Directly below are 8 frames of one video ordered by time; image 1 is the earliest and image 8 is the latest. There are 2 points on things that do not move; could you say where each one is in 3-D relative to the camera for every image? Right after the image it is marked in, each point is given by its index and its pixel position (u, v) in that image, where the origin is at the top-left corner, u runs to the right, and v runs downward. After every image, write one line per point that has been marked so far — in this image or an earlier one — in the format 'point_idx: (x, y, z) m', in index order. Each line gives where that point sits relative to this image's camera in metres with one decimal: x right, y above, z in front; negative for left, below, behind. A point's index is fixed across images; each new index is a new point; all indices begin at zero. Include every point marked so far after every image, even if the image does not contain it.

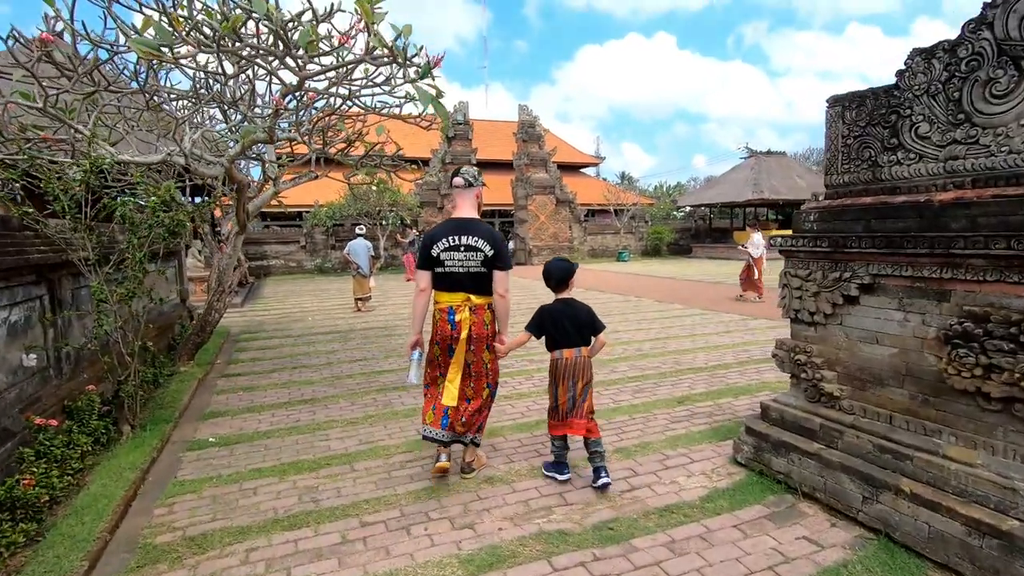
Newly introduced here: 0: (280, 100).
0: (-2.0, +1.6, +4.7) m
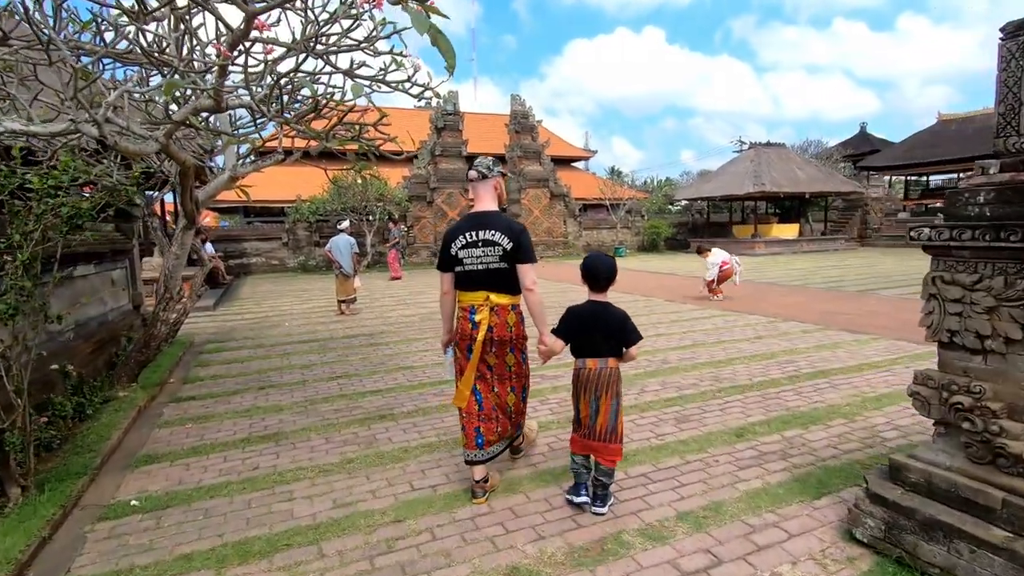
0: (-1.9, +1.6, +3.6) m
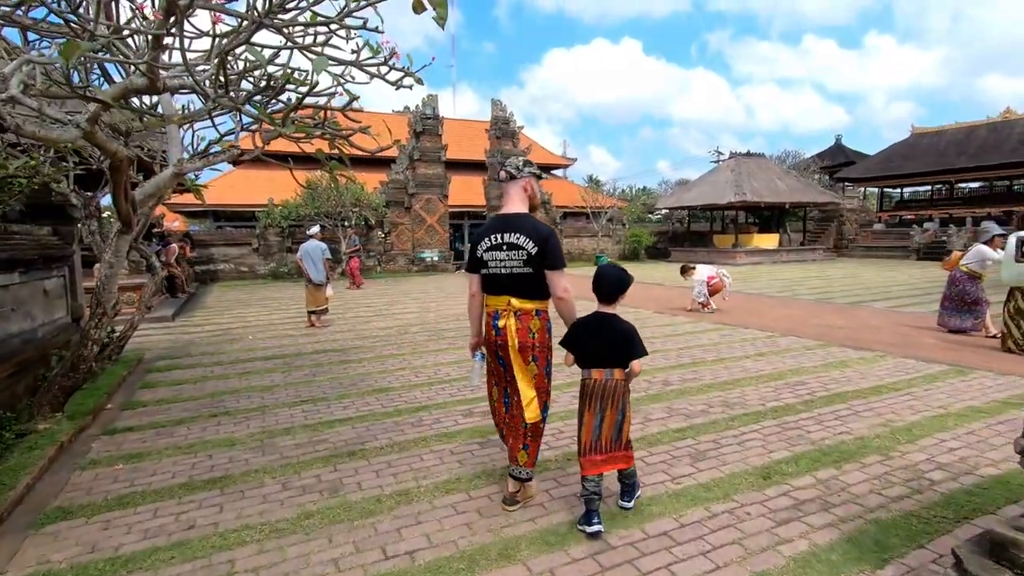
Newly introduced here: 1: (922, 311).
0: (-1.9, +1.5, +3.0) m
1: (+8.2, -0.4, +10.7) m
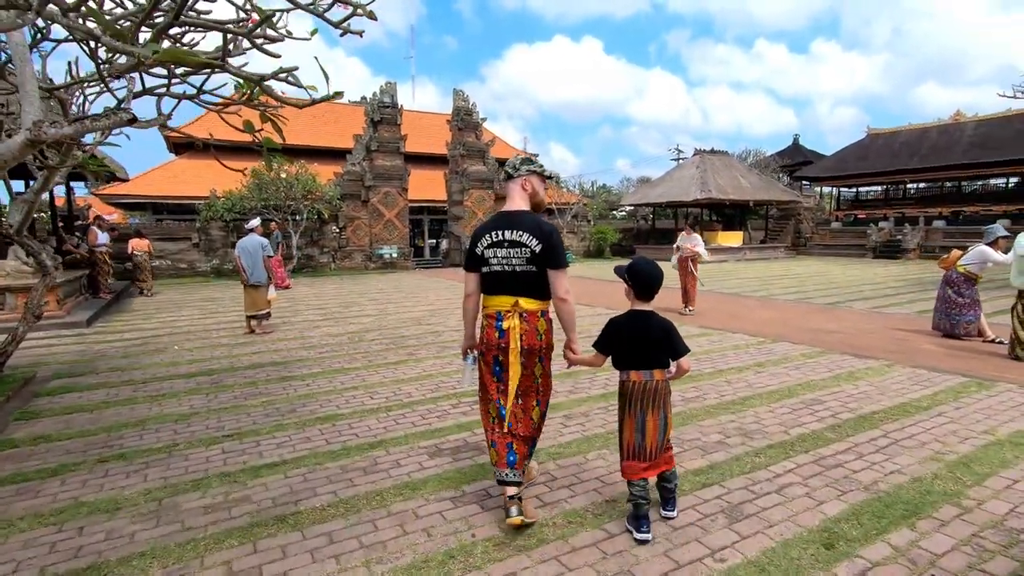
0: (-2.0, +1.4, +1.9) m
1: (+7.6, -0.4, +10.4) m
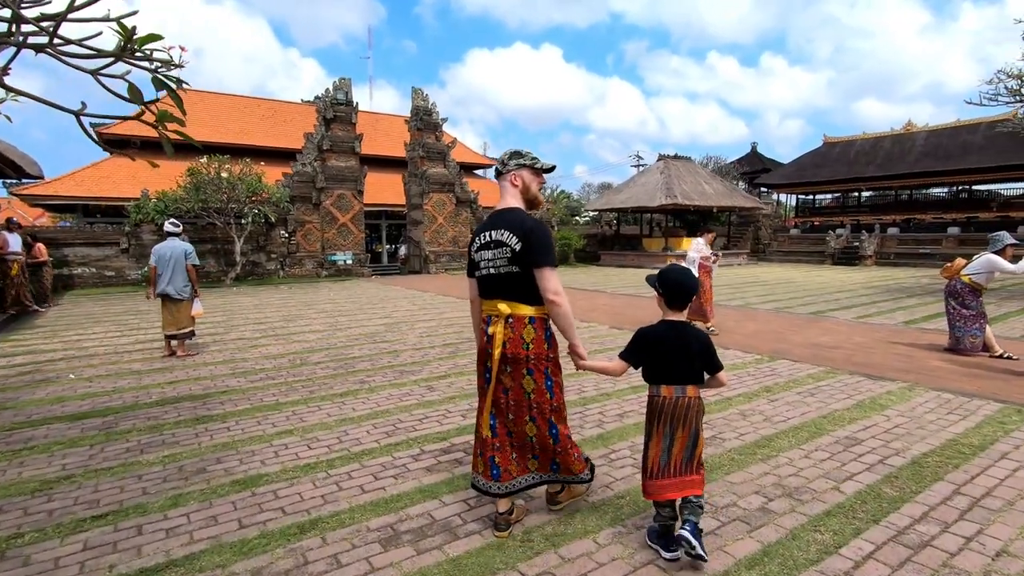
0: (-1.9, +1.3, +0.8) m
1: (+7.0, -0.6, +9.9) m
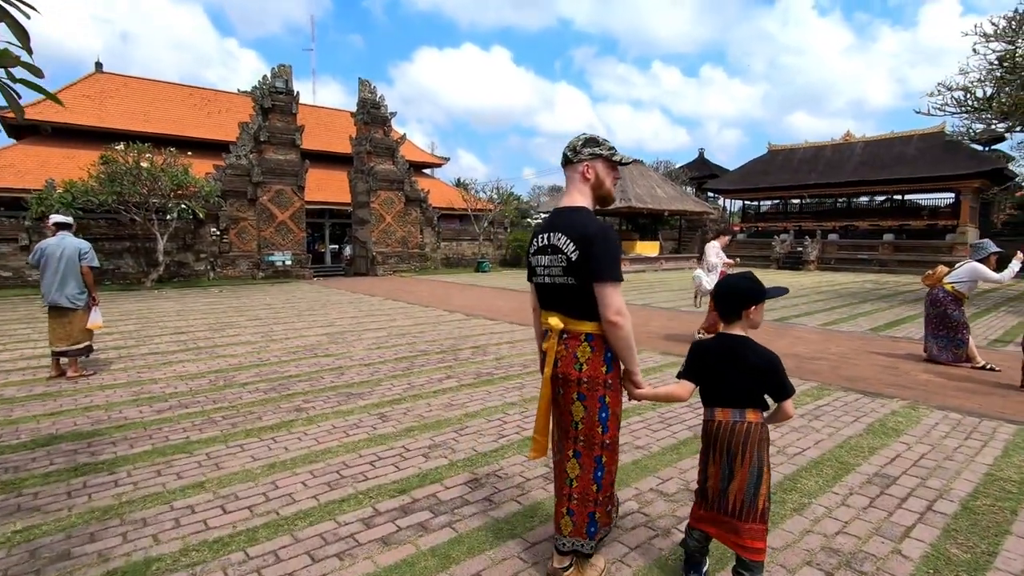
0: (-1.7, +1.2, -0.2) m
1: (+6.2, -0.7, +9.8) m
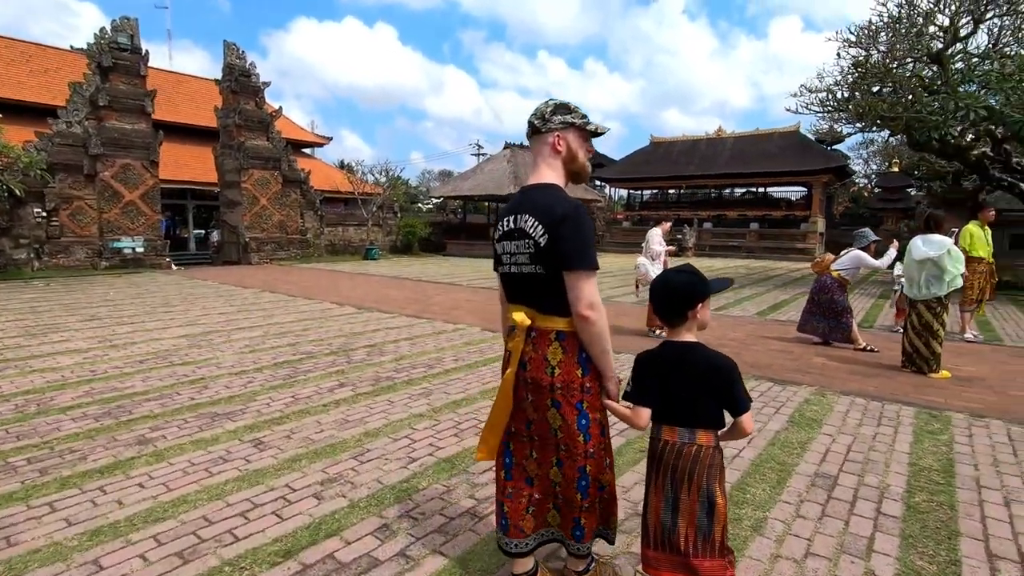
0: (-1.4, +1.1, -1.2) m
1: (+4.4, -0.5, +10.2) m
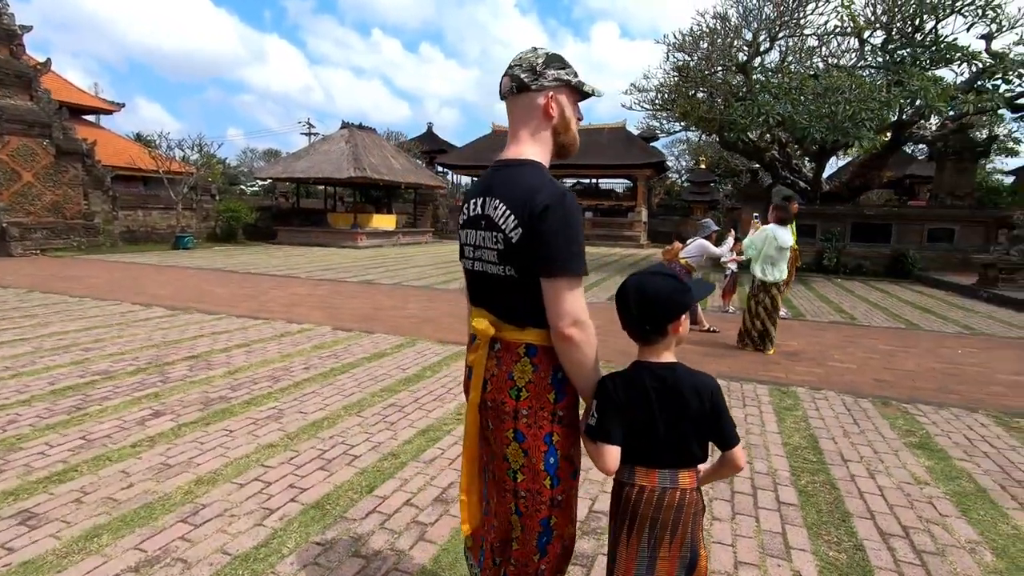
0: (-0.6, +1.0, -2.0) m
1: (+1.6, -0.2, +10.6) m
